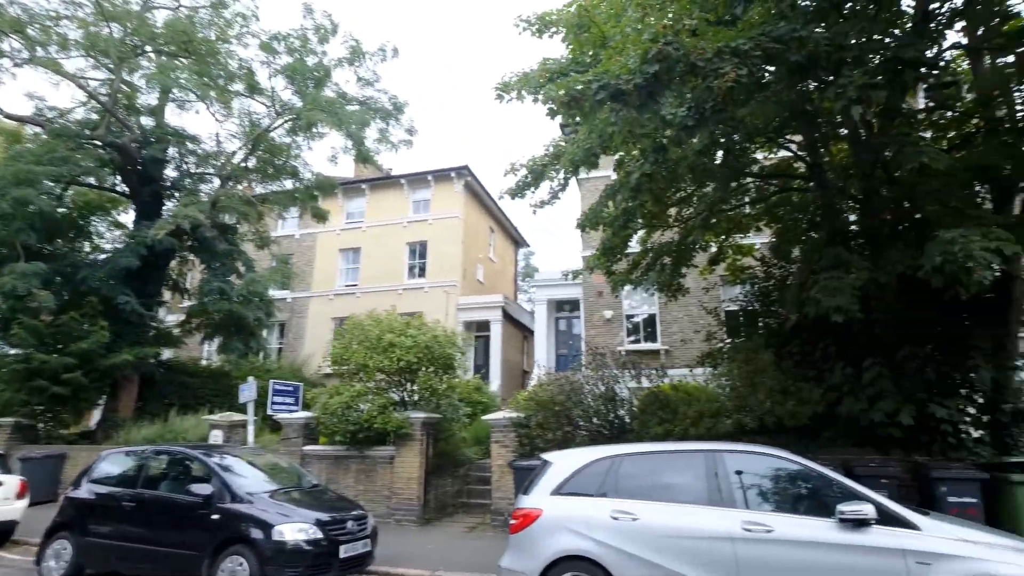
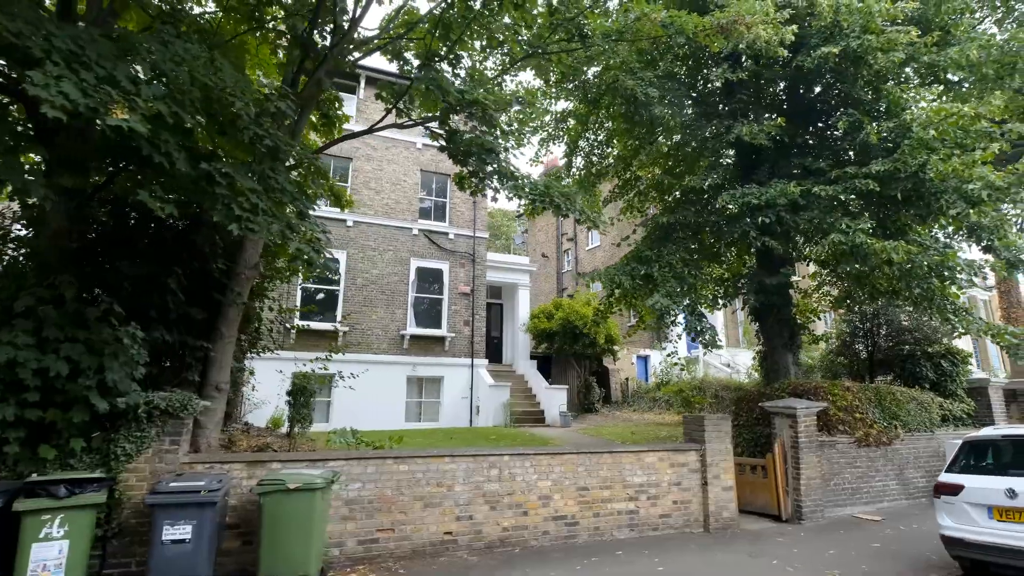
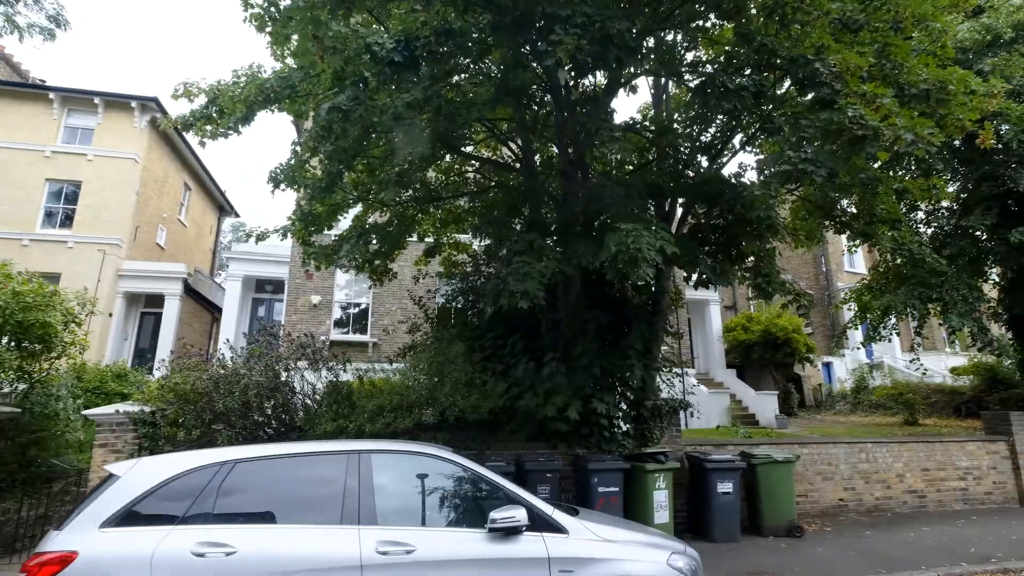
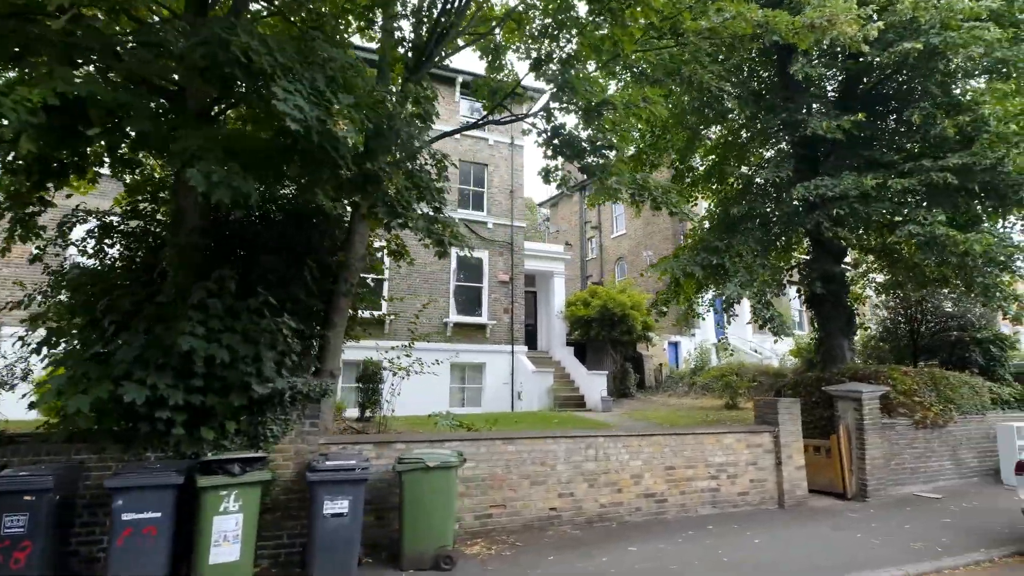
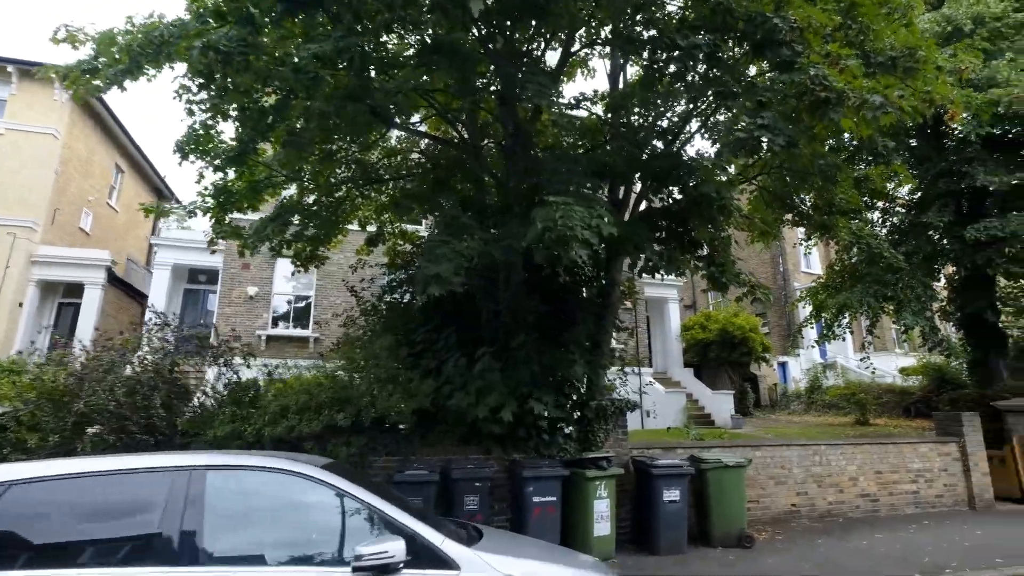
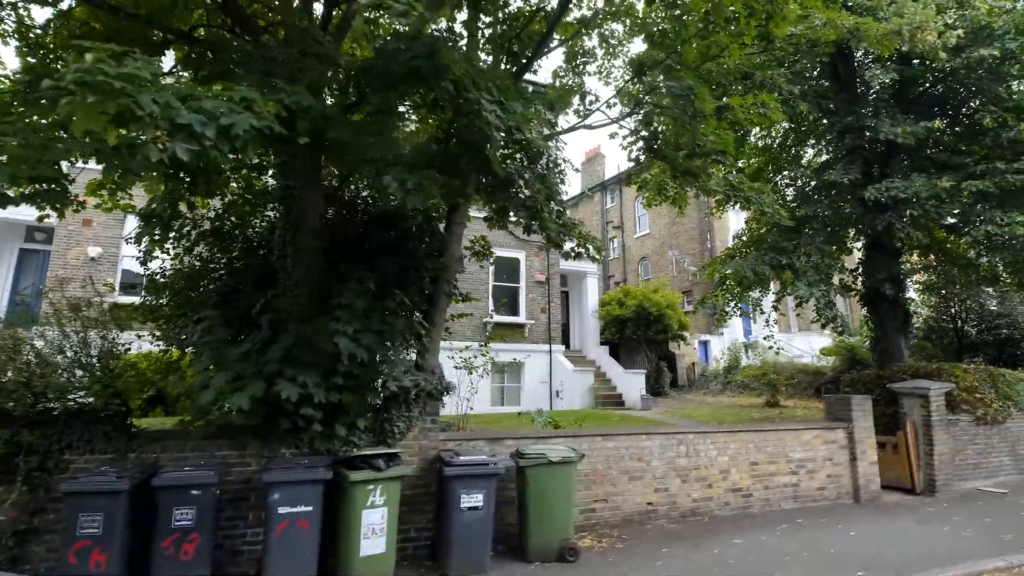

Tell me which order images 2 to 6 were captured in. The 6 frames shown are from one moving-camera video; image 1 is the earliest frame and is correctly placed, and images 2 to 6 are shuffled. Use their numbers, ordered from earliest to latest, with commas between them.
3, 5, 6, 4, 2
